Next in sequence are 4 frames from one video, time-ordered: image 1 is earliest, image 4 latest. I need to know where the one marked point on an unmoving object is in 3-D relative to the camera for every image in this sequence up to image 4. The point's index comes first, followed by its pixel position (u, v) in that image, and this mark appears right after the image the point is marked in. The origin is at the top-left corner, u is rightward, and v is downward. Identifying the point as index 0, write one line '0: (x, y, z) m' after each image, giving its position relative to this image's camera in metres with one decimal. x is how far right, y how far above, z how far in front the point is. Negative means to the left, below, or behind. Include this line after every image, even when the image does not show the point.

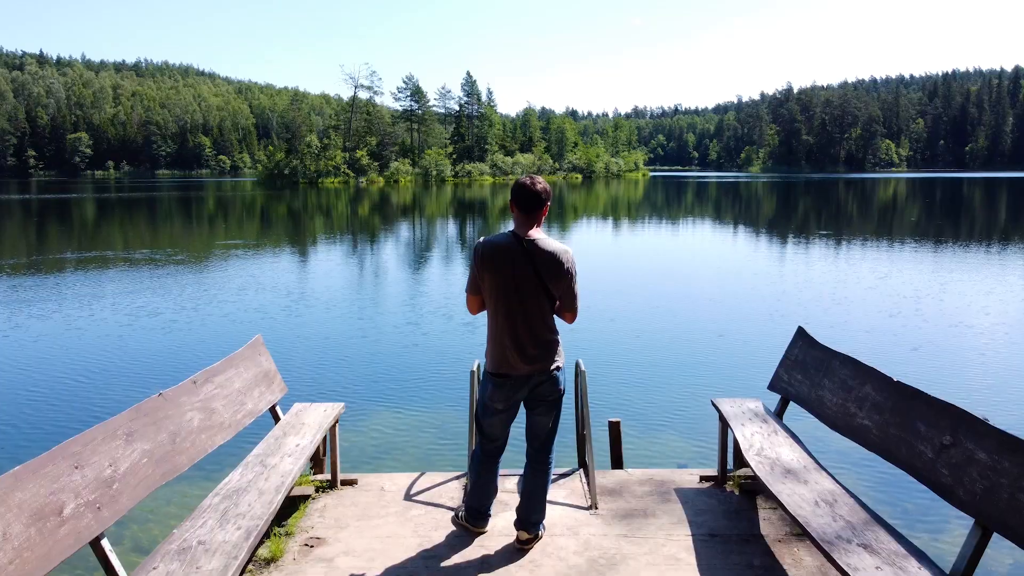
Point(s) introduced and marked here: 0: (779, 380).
0: (+1.7, -0.6, +4.7) m
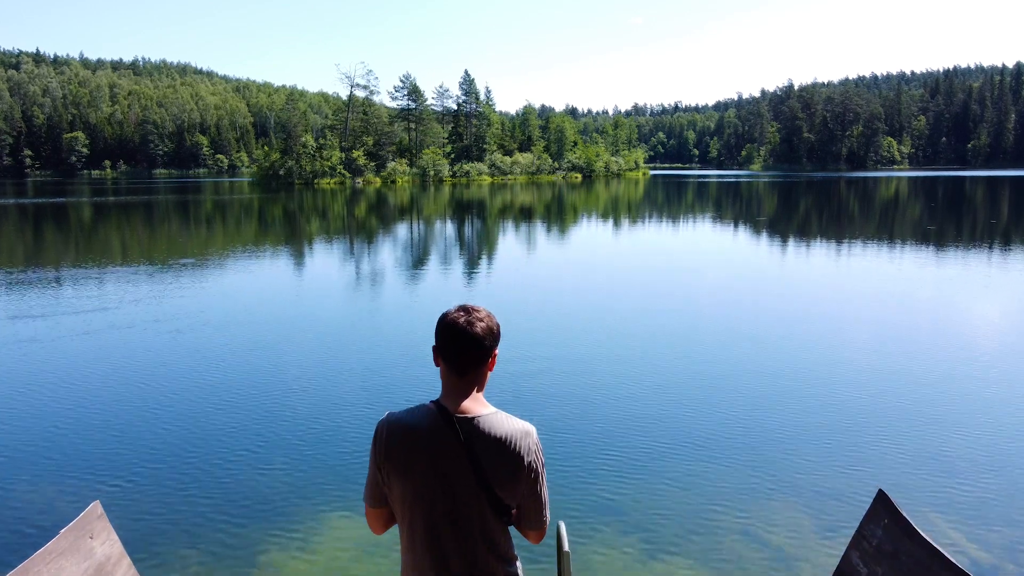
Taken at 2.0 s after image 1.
0: (+1.5, -1.2, +3.2) m
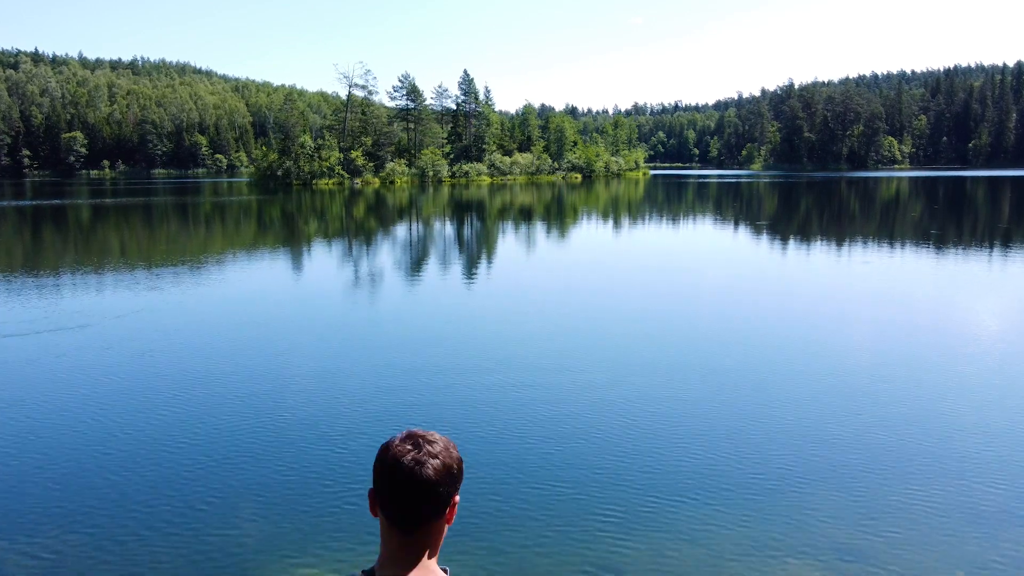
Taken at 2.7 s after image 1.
0: (+1.4, -1.5, +2.6) m
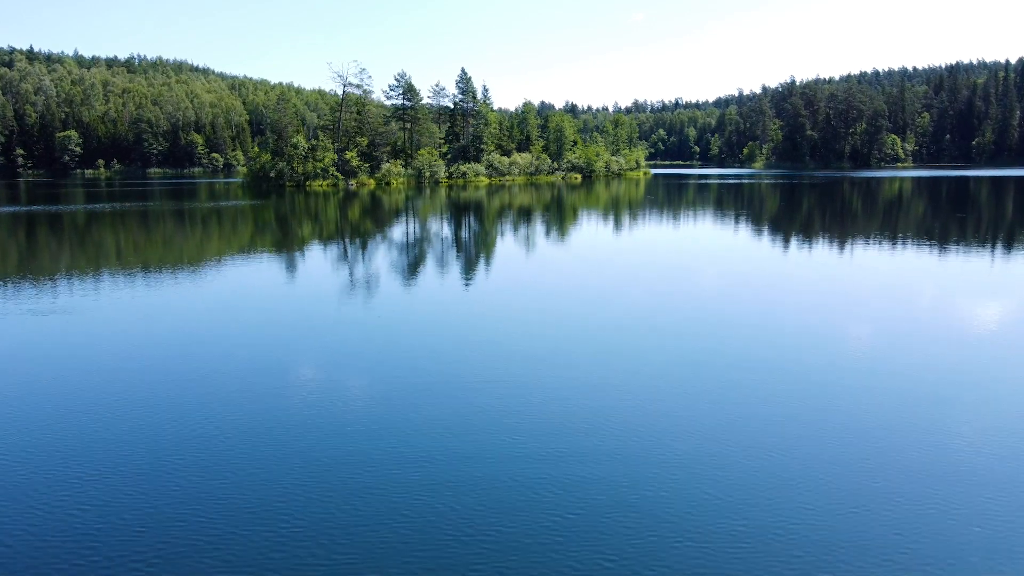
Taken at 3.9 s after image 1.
0: (+1.2, -2.4, +0.4) m
